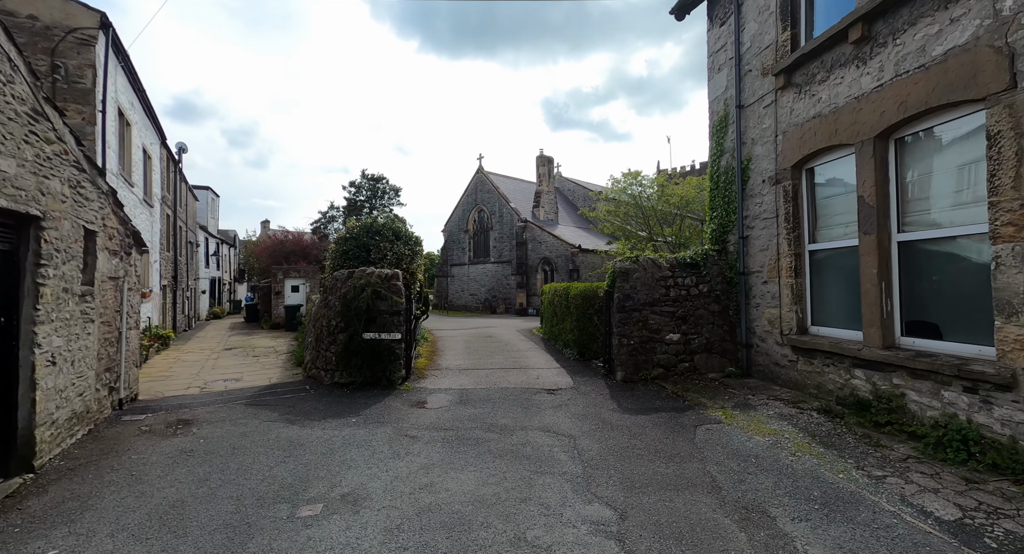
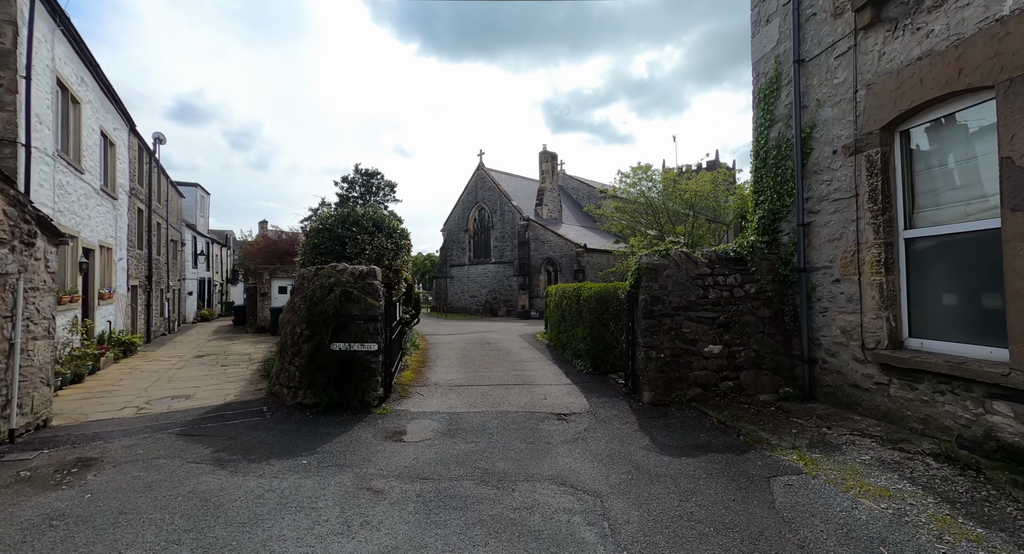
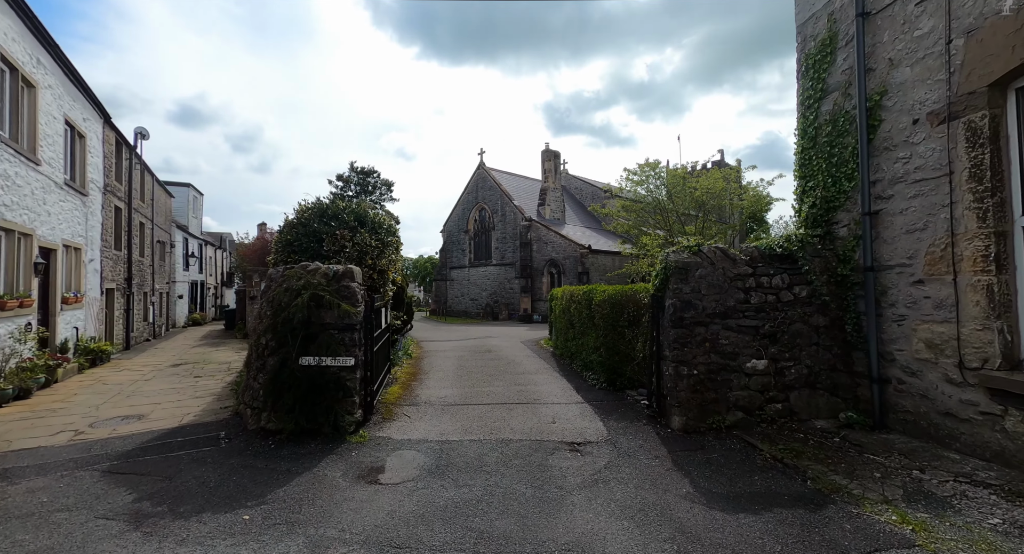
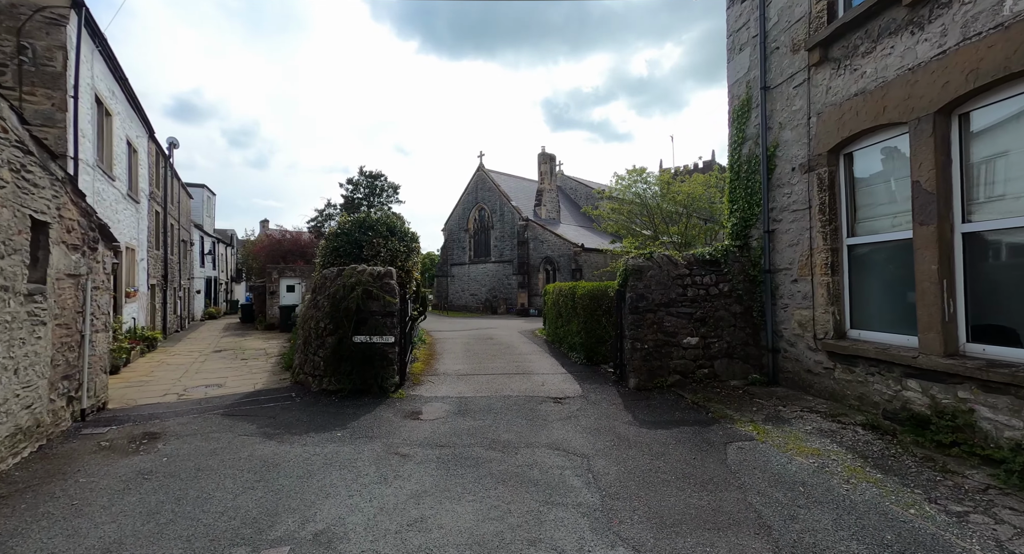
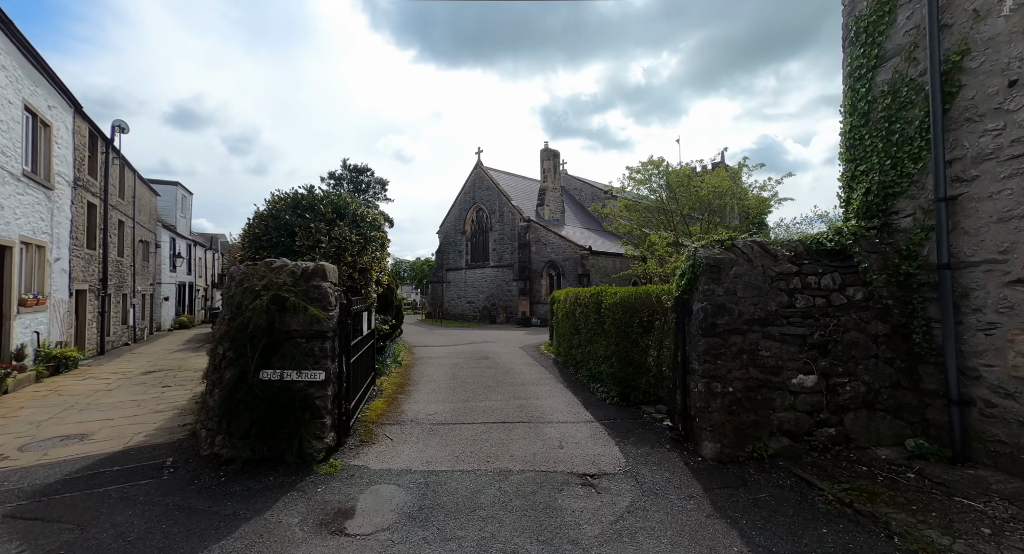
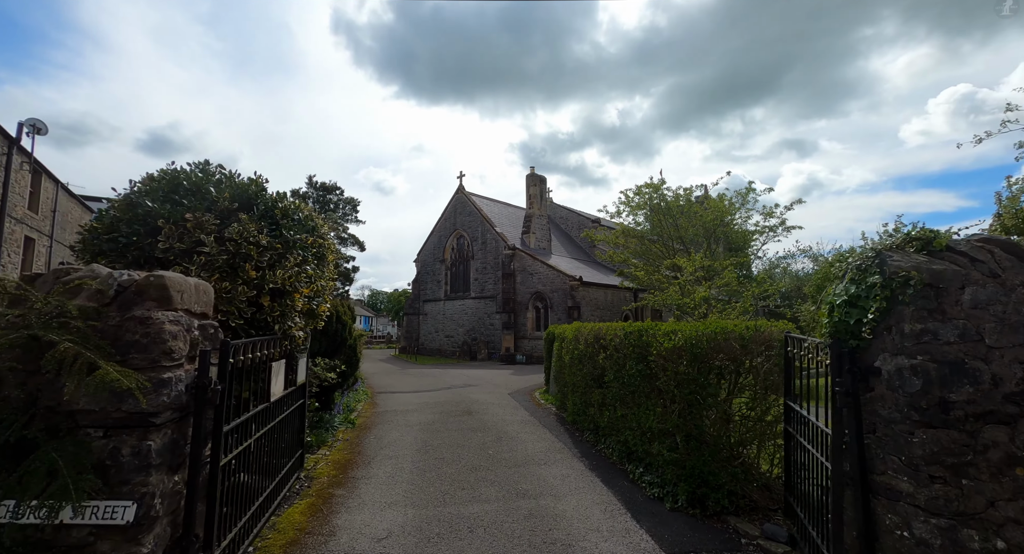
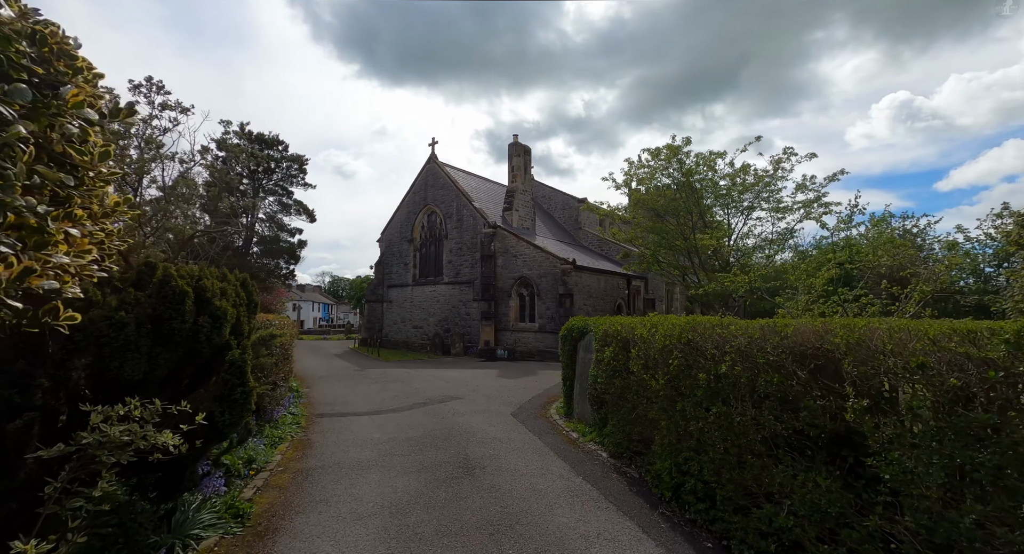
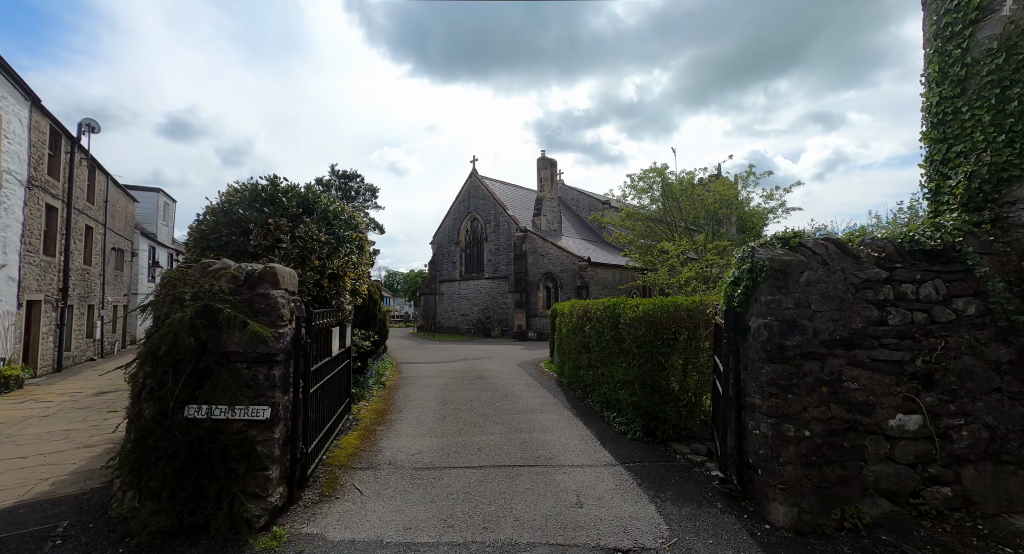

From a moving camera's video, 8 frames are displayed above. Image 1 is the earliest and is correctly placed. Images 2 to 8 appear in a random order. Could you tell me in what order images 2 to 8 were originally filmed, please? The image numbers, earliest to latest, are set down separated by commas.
4, 2, 3, 5, 8, 6, 7
